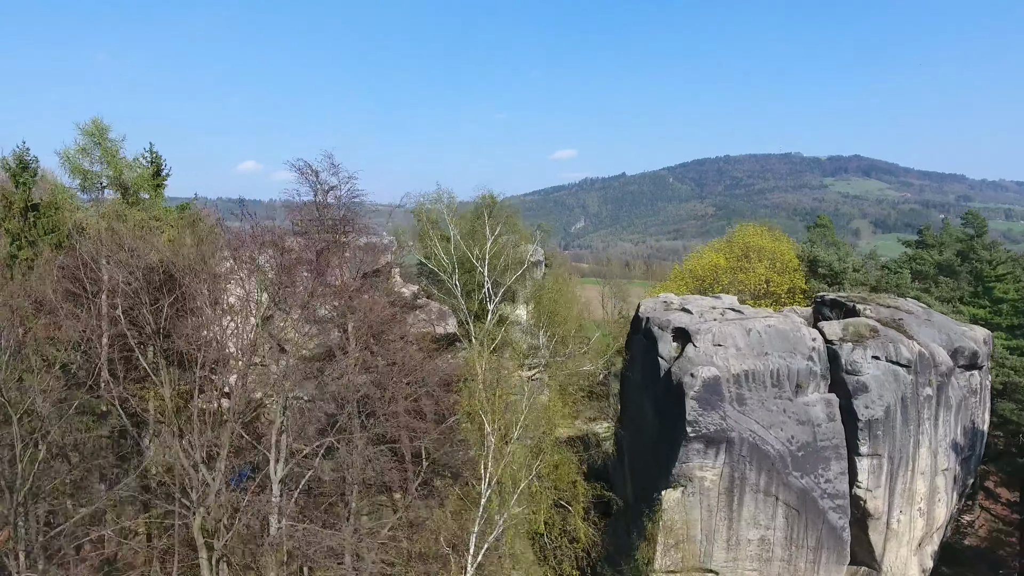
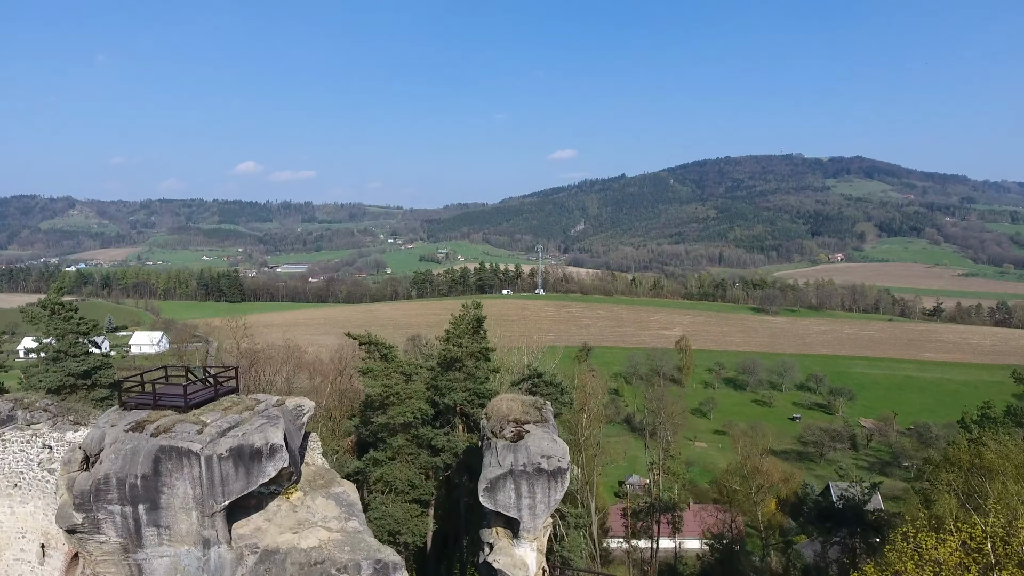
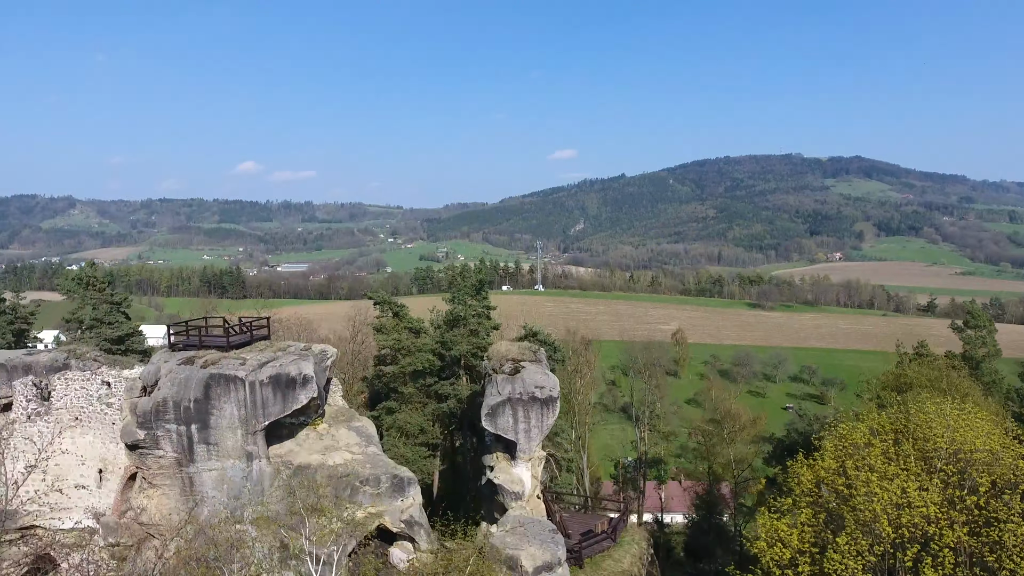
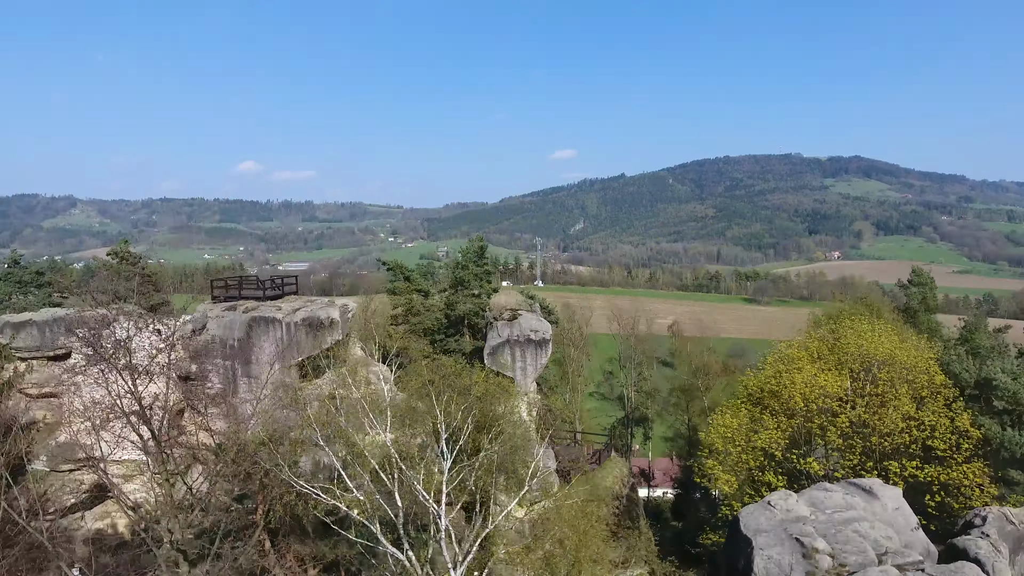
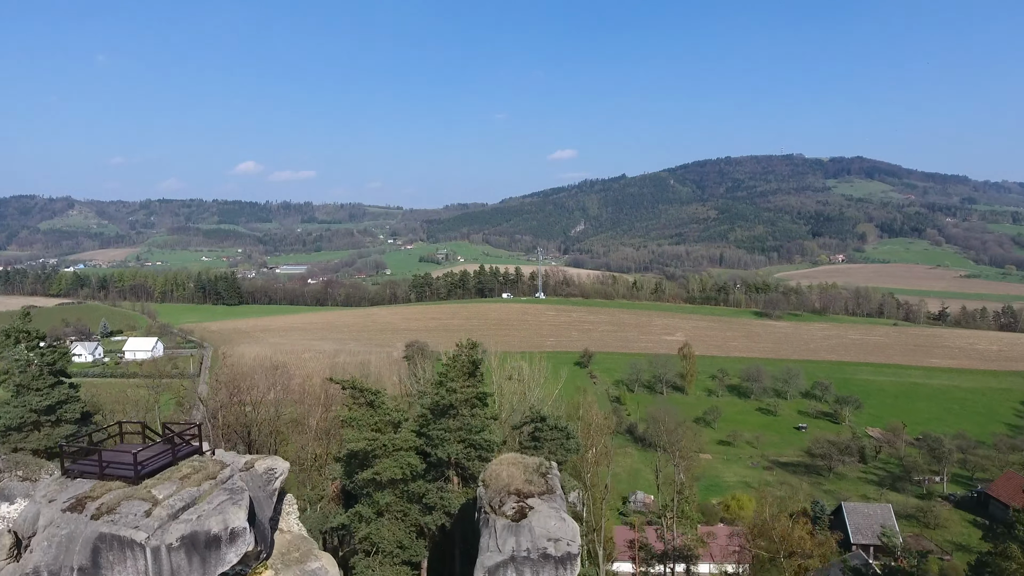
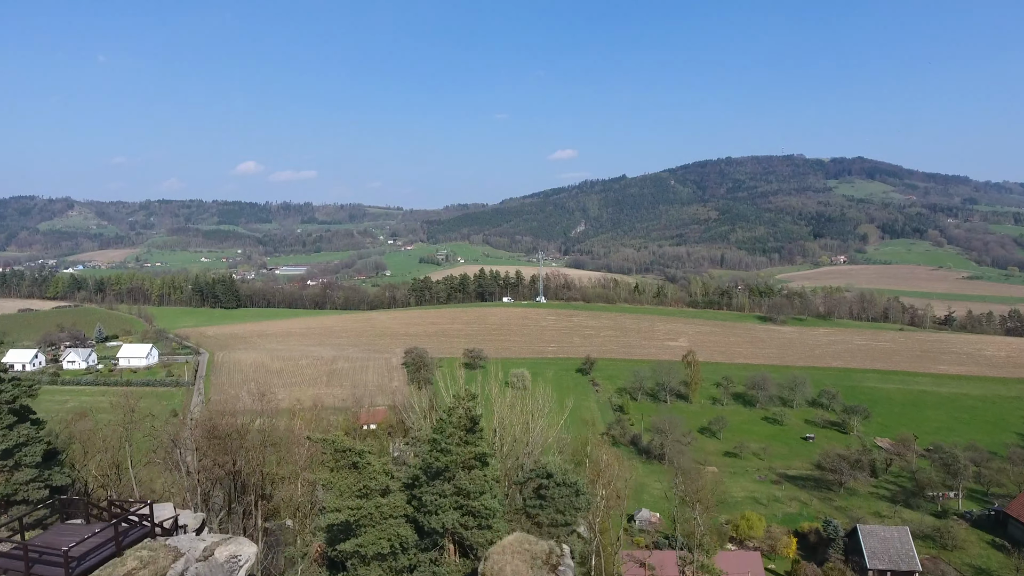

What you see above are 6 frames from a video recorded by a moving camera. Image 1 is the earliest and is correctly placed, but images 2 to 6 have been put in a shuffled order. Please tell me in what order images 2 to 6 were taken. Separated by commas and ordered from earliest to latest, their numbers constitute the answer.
4, 3, 2, 5, 6
